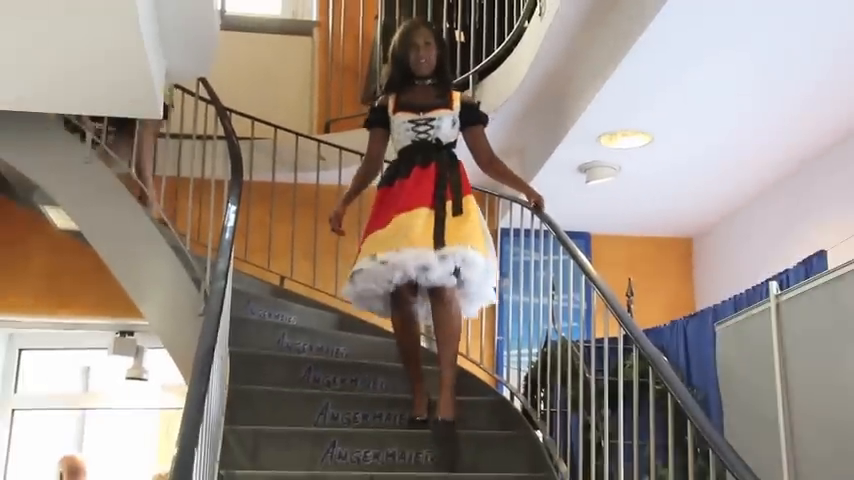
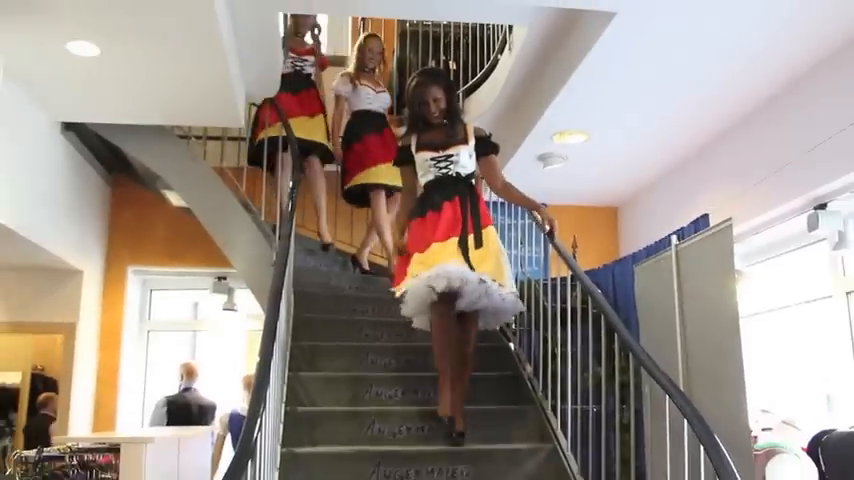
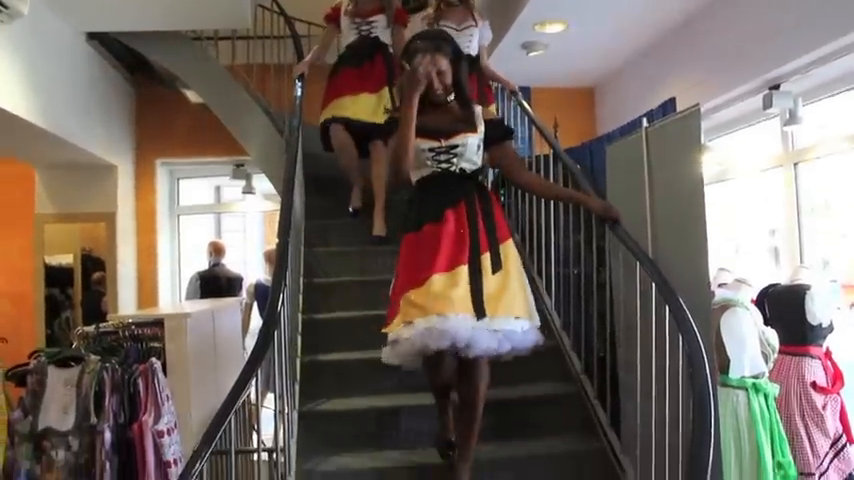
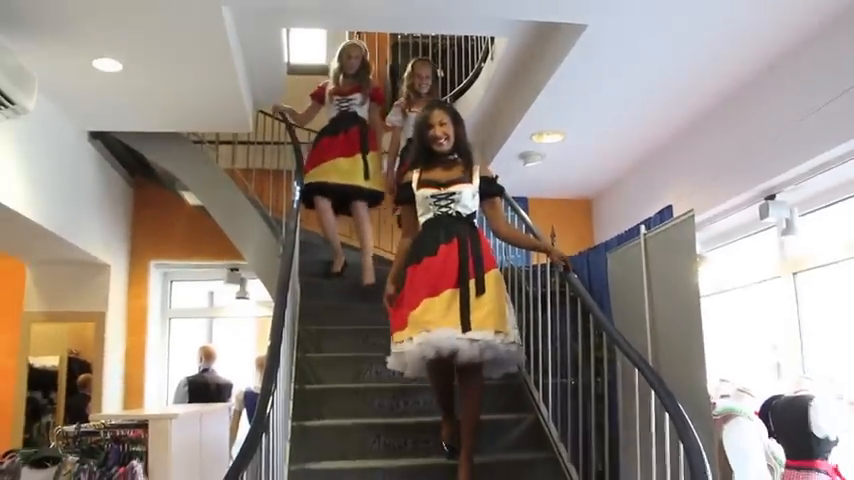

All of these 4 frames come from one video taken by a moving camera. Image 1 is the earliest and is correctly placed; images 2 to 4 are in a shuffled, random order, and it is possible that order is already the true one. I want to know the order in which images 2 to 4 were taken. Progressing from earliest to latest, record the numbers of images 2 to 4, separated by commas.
2, 4, 3
